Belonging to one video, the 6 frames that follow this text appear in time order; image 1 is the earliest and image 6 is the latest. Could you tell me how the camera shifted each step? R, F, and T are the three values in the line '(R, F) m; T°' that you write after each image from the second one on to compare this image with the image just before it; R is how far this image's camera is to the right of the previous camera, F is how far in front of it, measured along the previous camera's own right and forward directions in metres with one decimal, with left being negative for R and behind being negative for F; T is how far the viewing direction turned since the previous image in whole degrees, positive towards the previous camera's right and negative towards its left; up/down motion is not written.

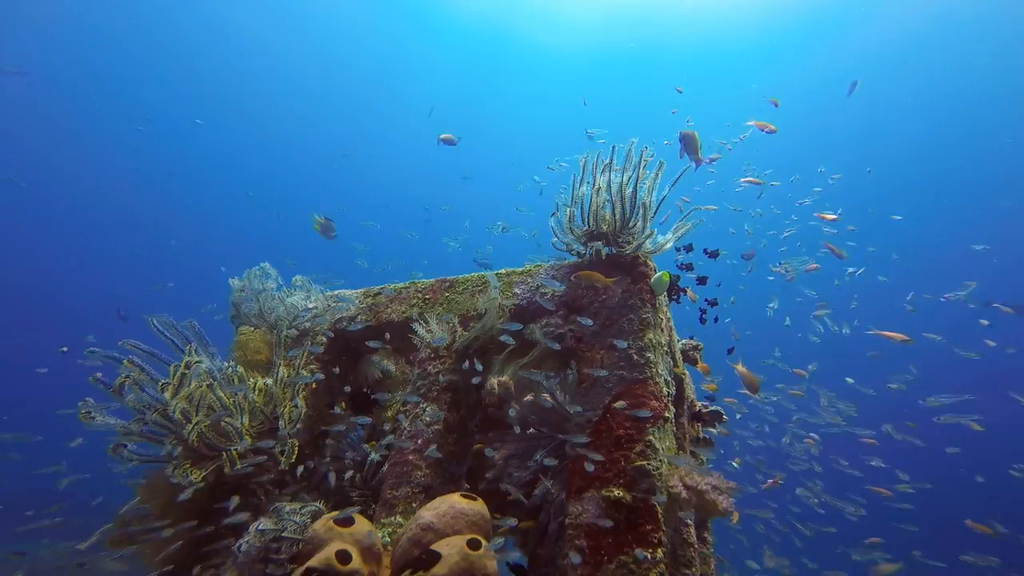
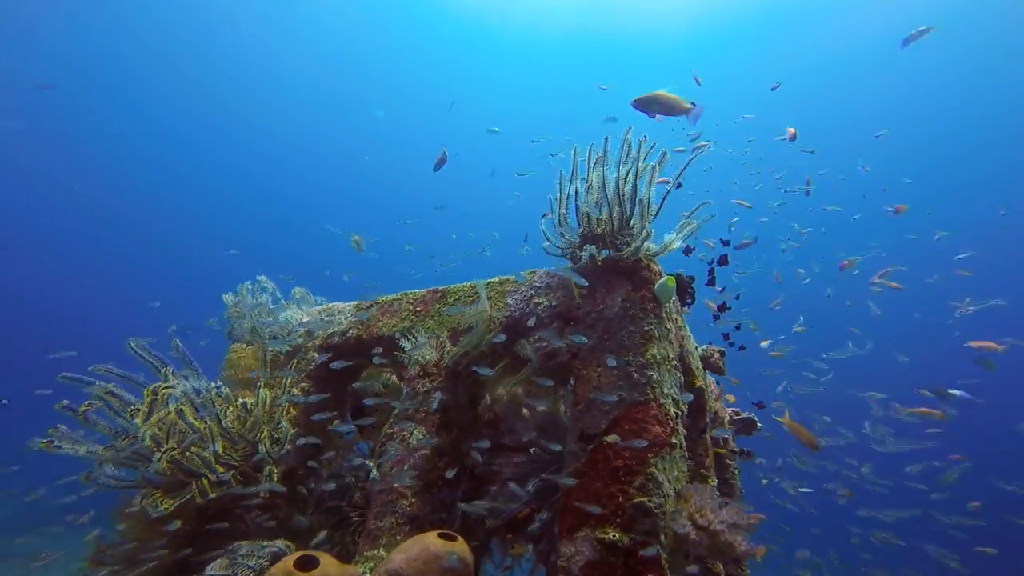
(+0.5, +0.5) m; -5°
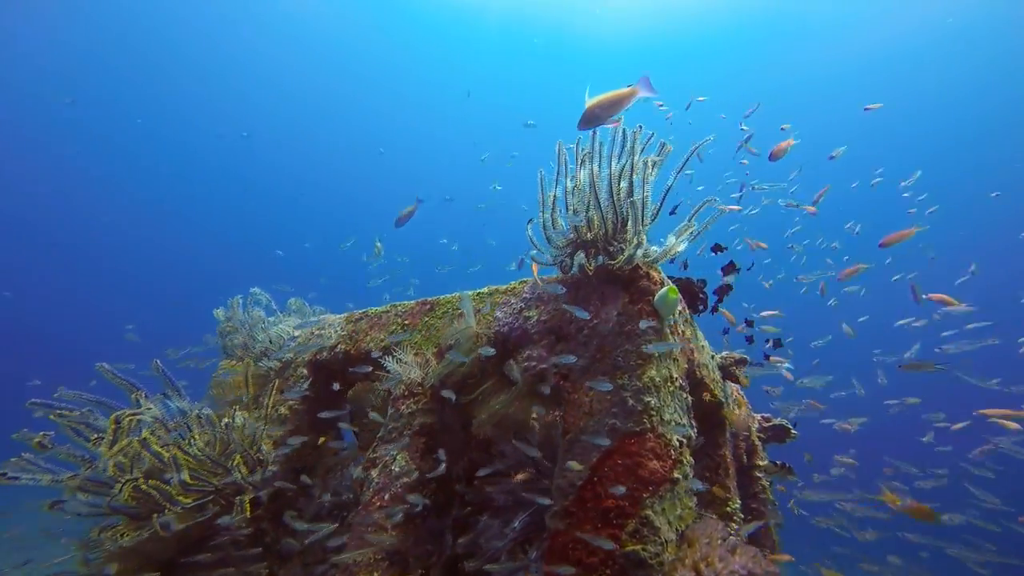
(+0.4, +0.4) m; -4°
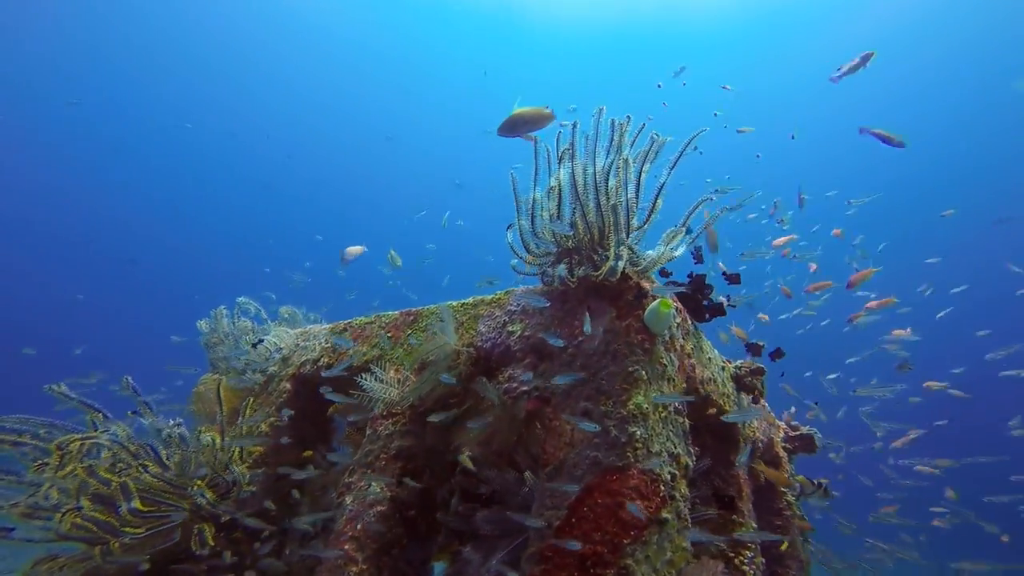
(+0.4, +0.4) m; -3°
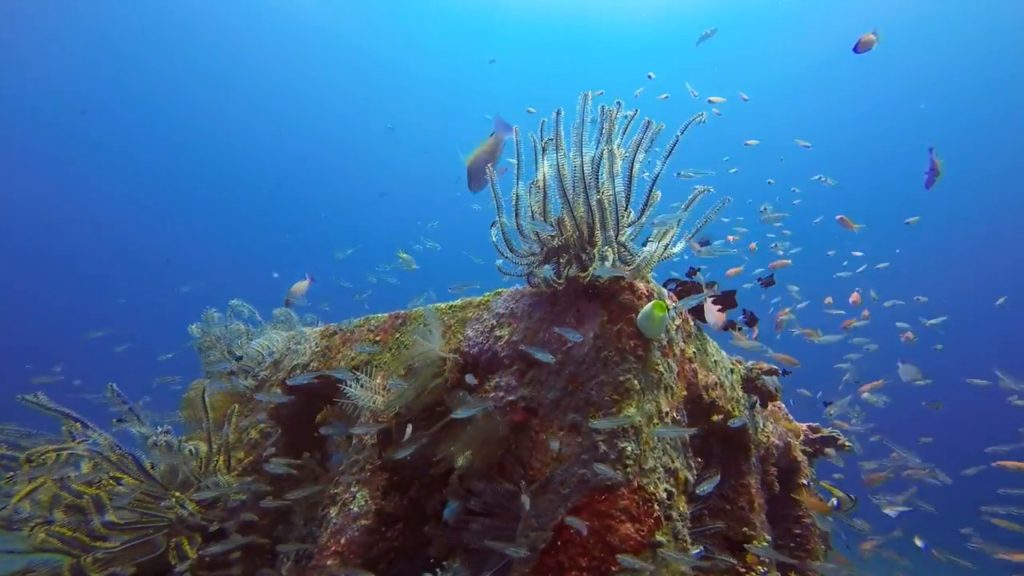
(+0.2, +0.2) m; -2°
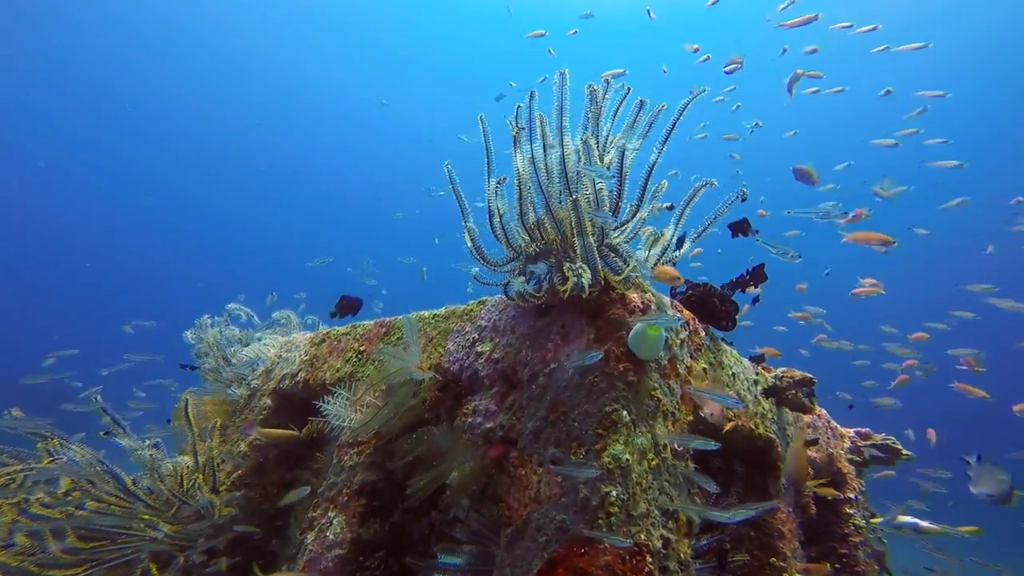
(+0.4, +0.4) m; -4°
